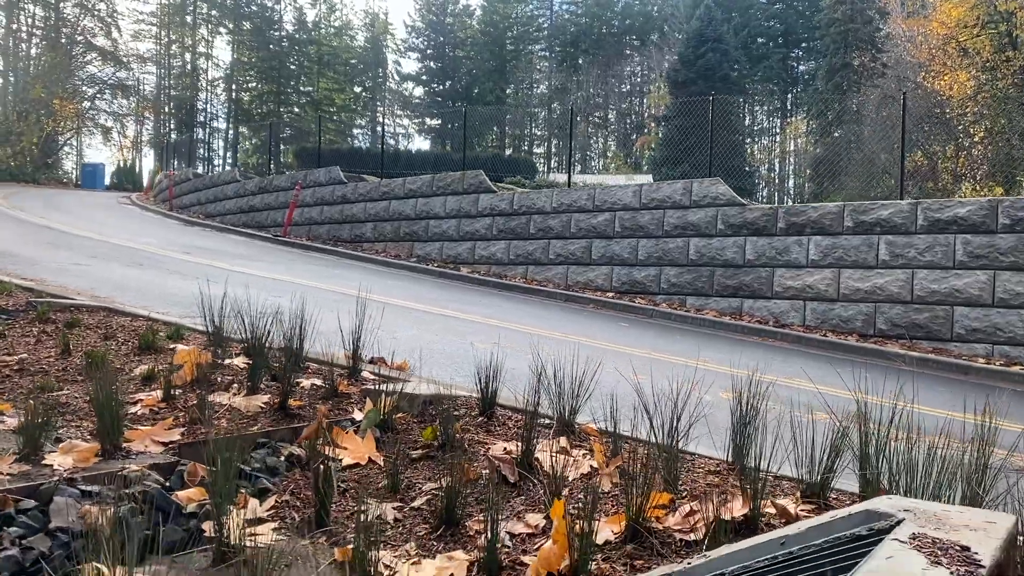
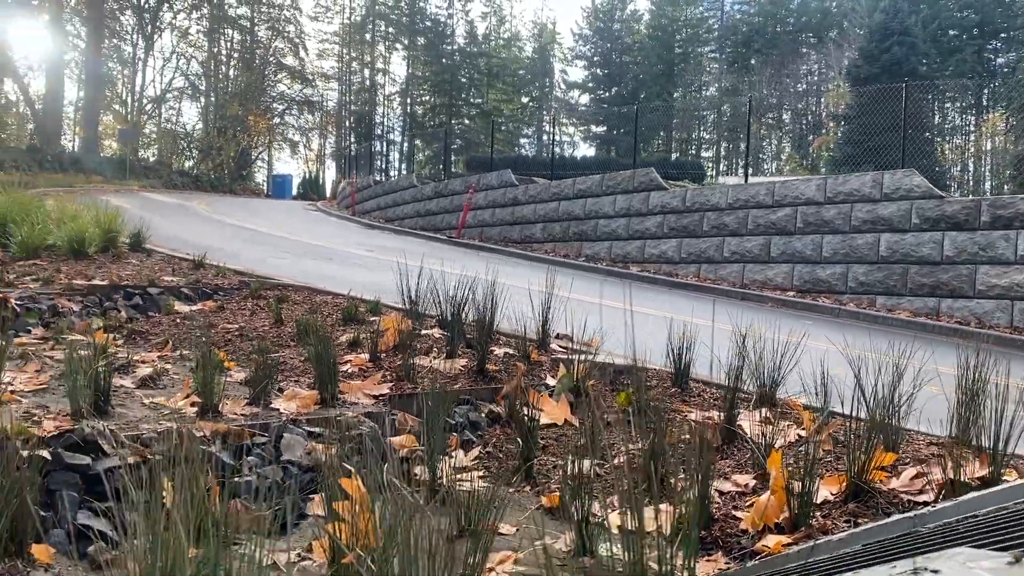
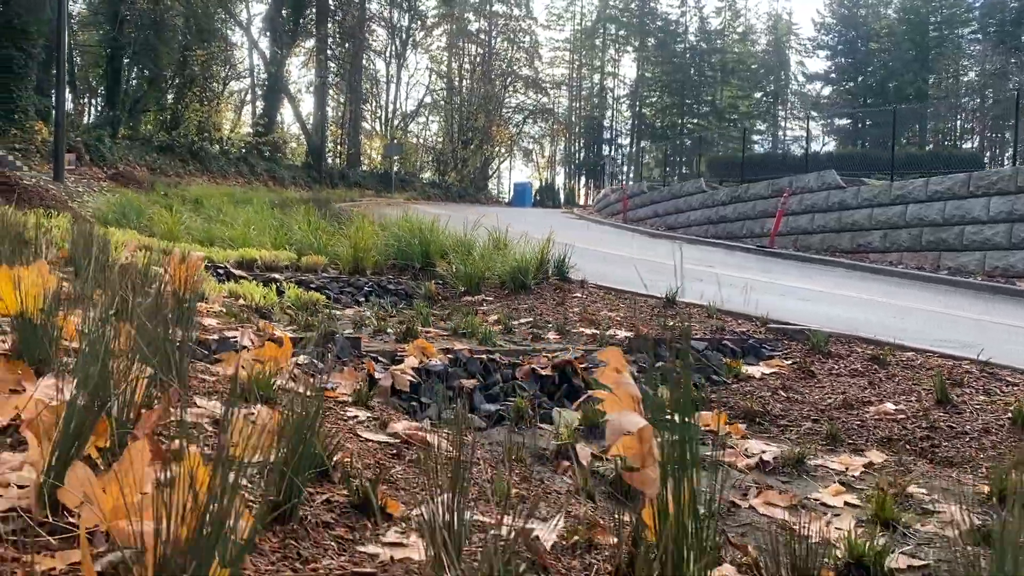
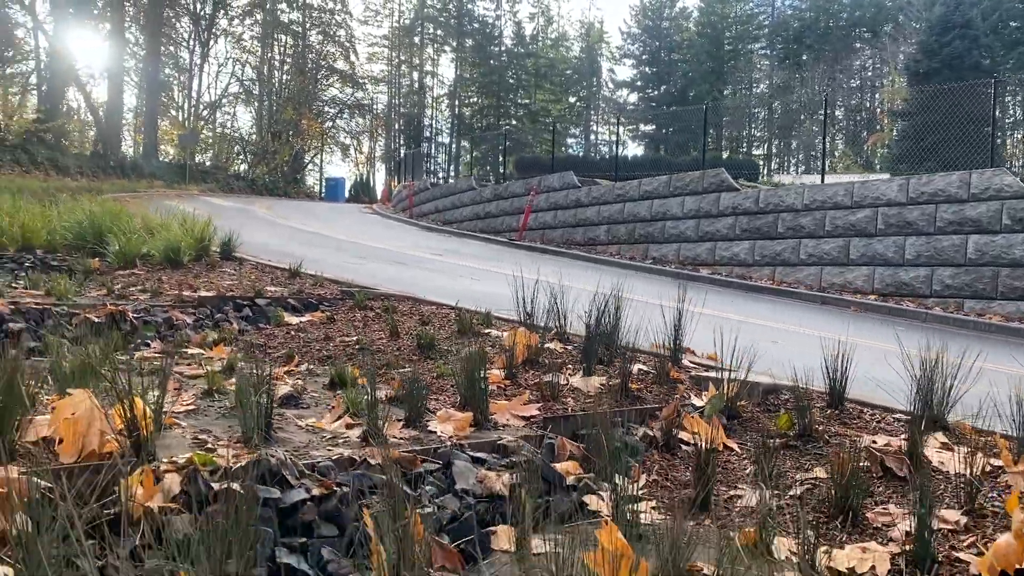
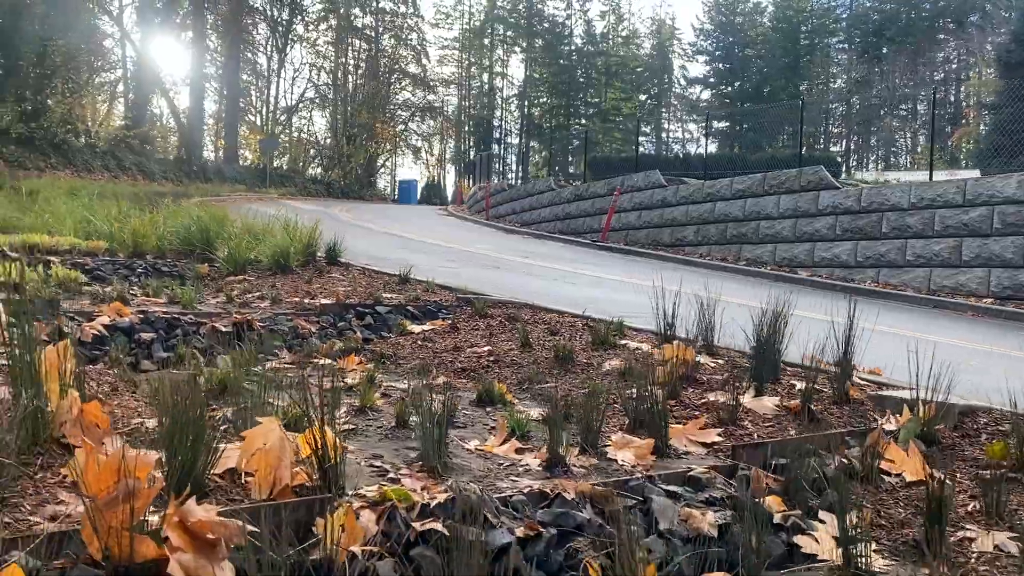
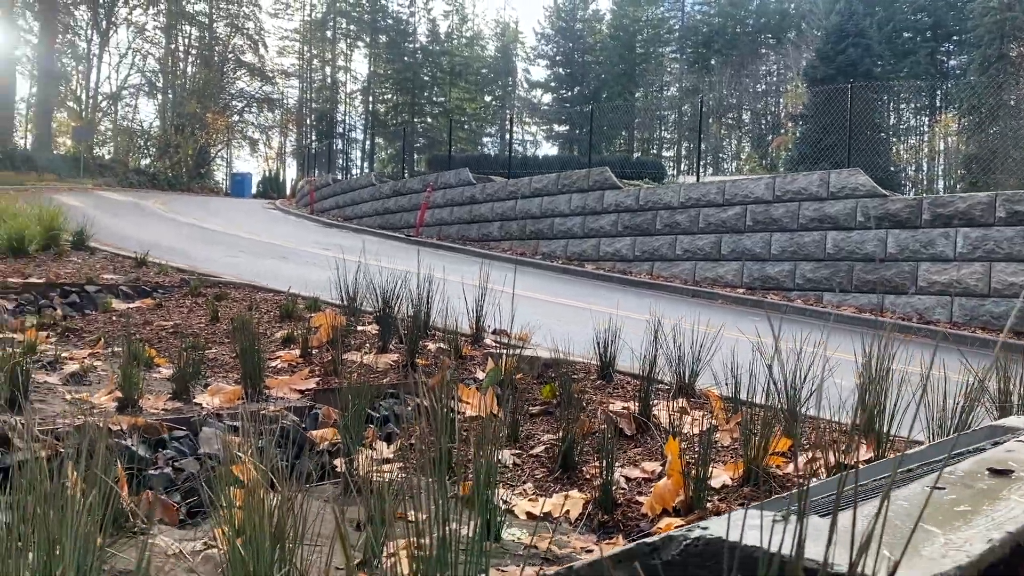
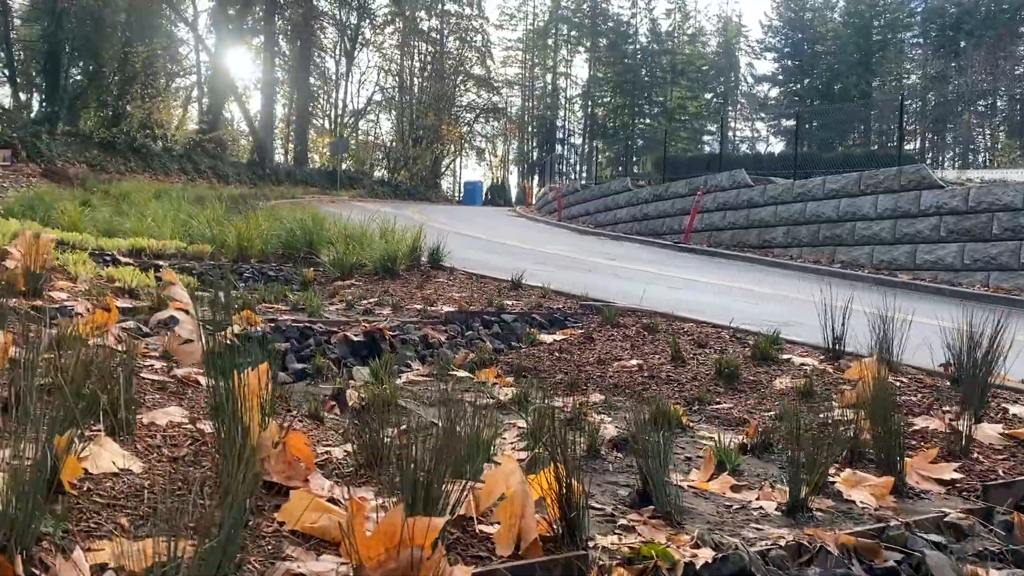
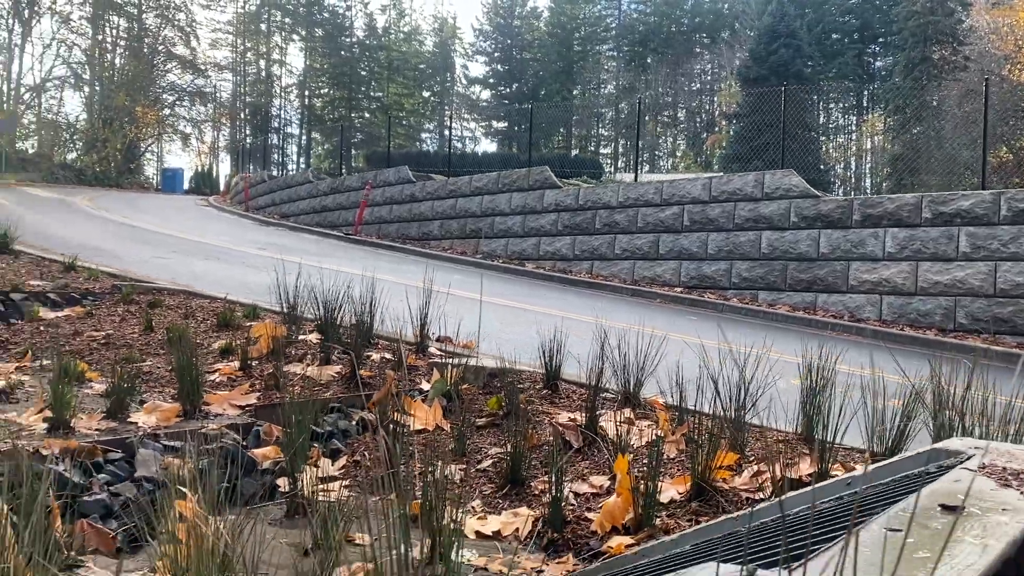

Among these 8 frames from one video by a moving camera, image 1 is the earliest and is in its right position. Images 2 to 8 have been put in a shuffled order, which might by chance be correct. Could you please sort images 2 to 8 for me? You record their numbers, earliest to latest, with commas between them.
8, 6, 2, 4, 5, 7, 3
